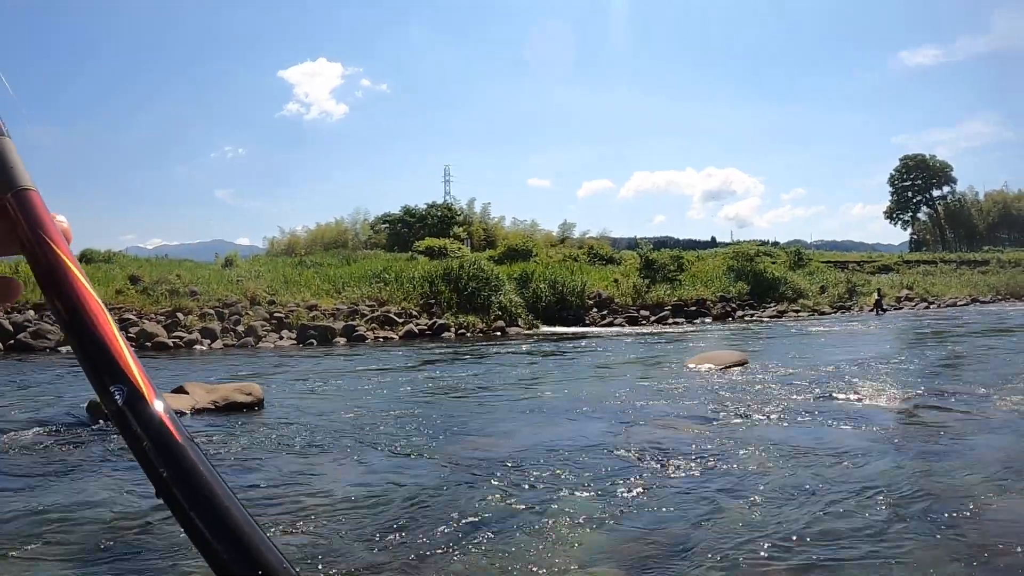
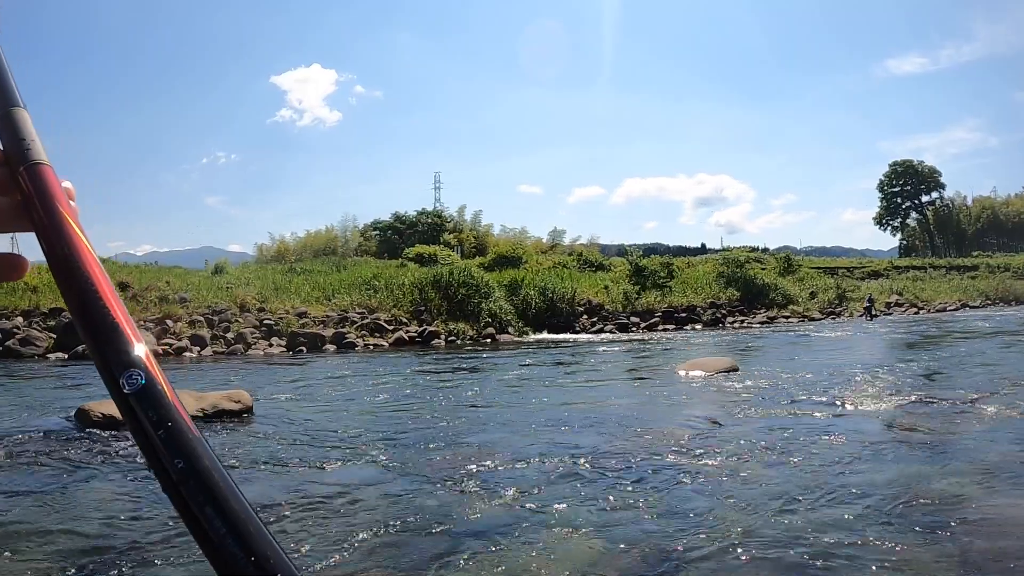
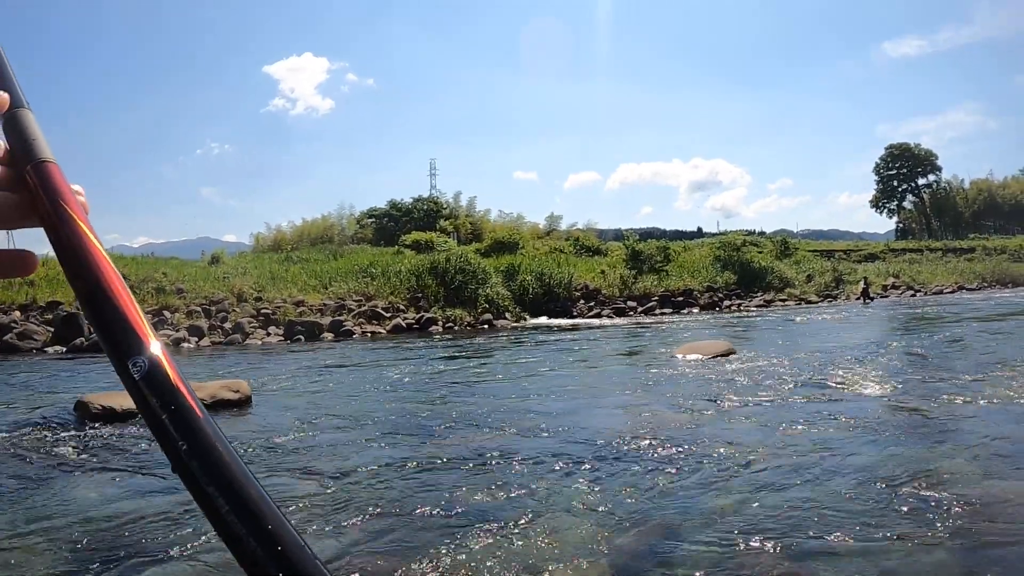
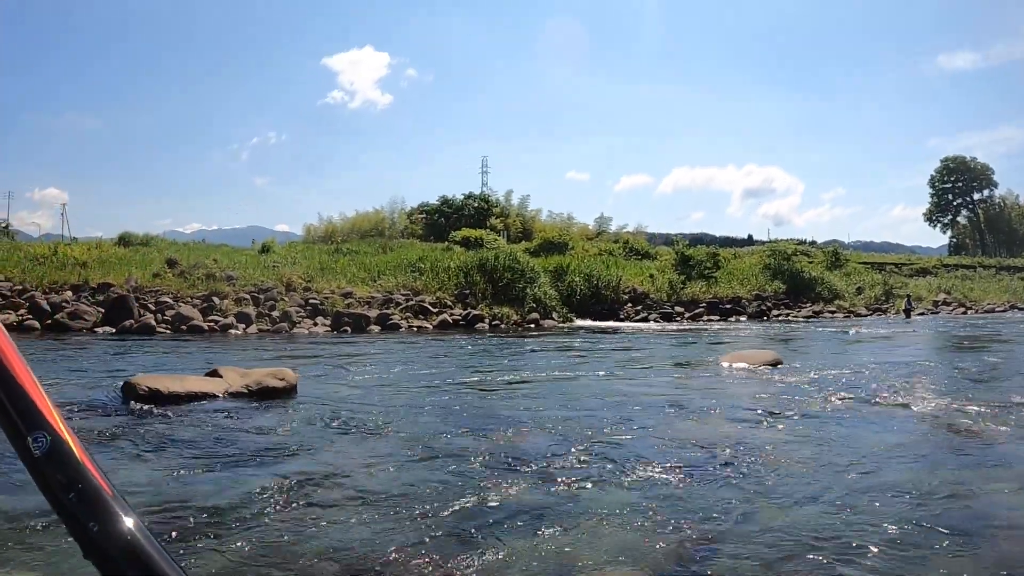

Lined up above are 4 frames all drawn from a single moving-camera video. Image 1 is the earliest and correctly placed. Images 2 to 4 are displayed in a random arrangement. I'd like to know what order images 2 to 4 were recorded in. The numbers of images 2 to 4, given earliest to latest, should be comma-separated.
3, 2, 4
